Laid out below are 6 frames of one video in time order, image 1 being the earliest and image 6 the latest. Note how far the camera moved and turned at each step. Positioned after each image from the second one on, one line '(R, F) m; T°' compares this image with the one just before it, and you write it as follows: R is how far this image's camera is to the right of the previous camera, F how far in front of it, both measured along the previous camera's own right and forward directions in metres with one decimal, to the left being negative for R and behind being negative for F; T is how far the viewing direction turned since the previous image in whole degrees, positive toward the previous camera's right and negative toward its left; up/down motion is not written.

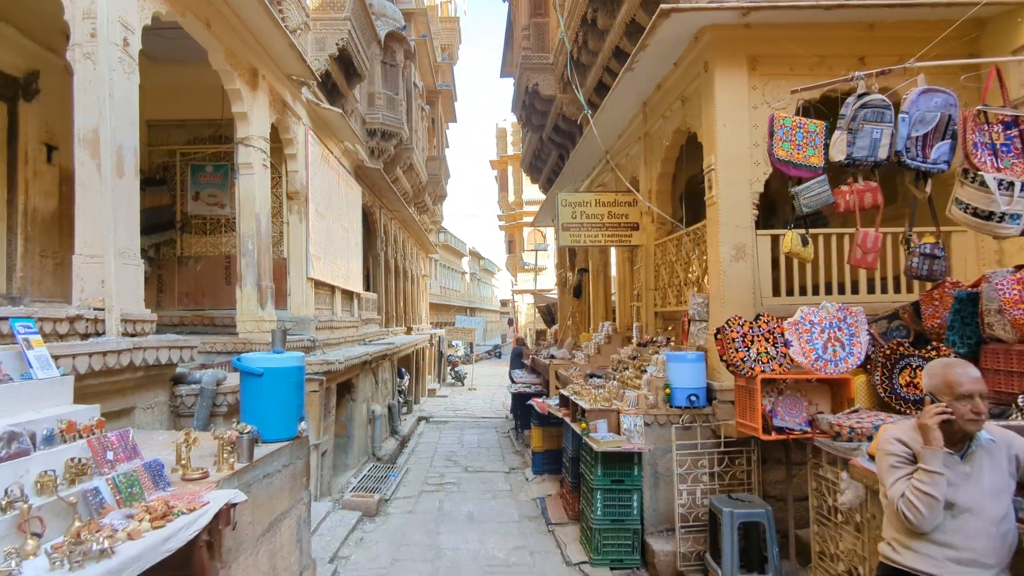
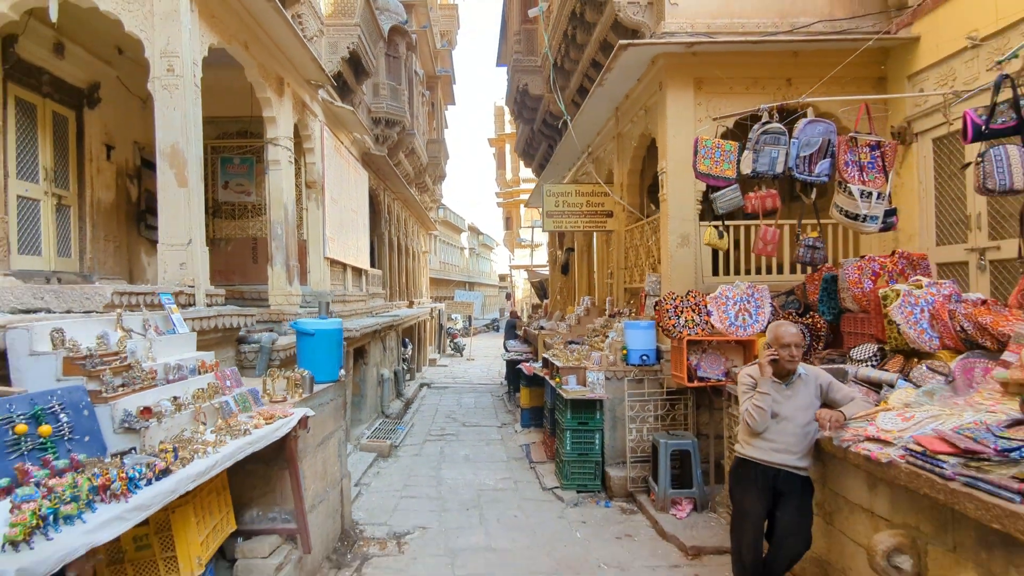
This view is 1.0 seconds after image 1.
(+0.1, -1.1) m; 0°
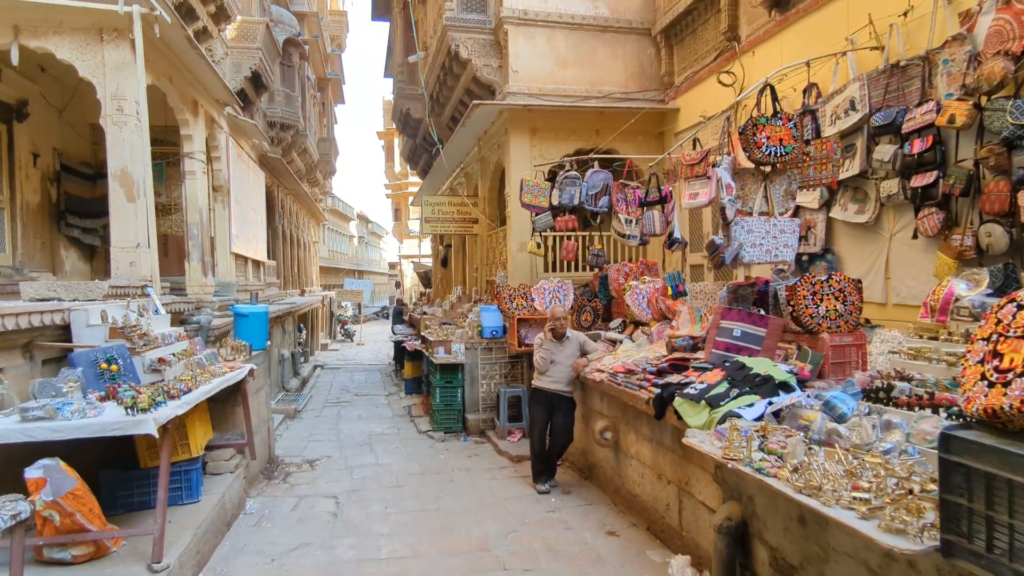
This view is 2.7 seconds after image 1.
(+0.1, -1.9) m; +10°
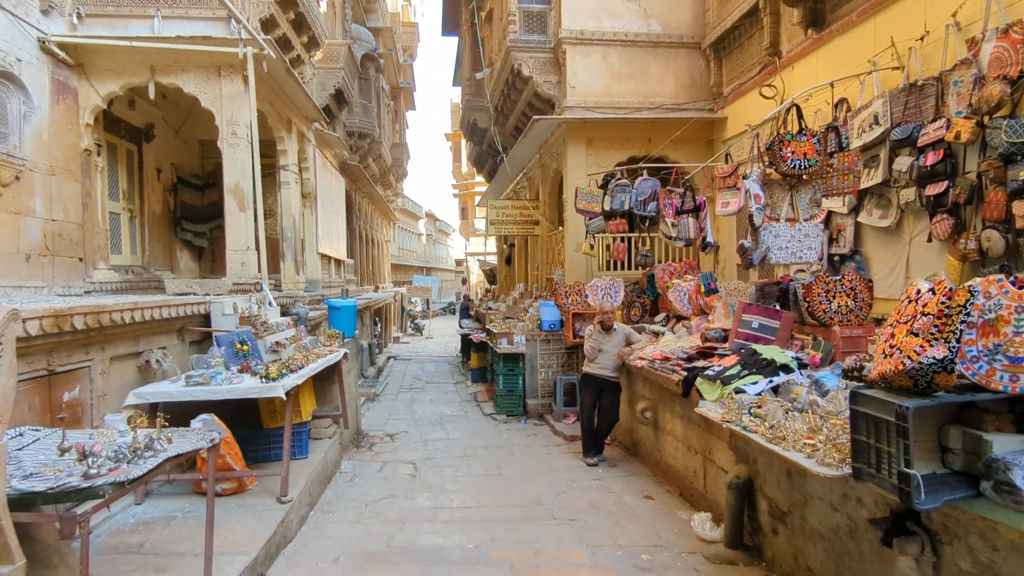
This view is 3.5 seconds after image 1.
(+0.1, -0.7) m; -6°
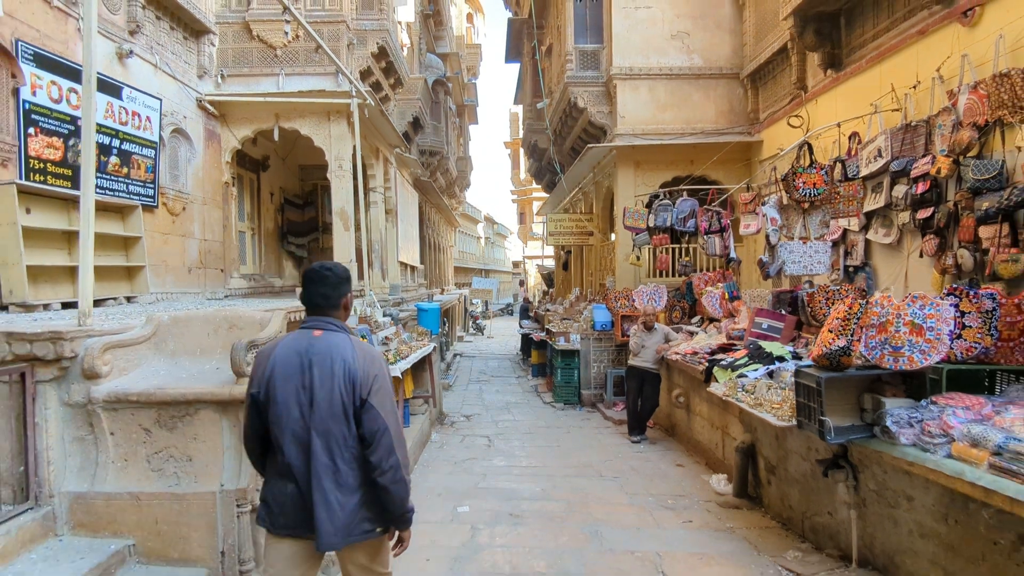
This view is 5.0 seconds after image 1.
(0.0, -1.2) m; -5°
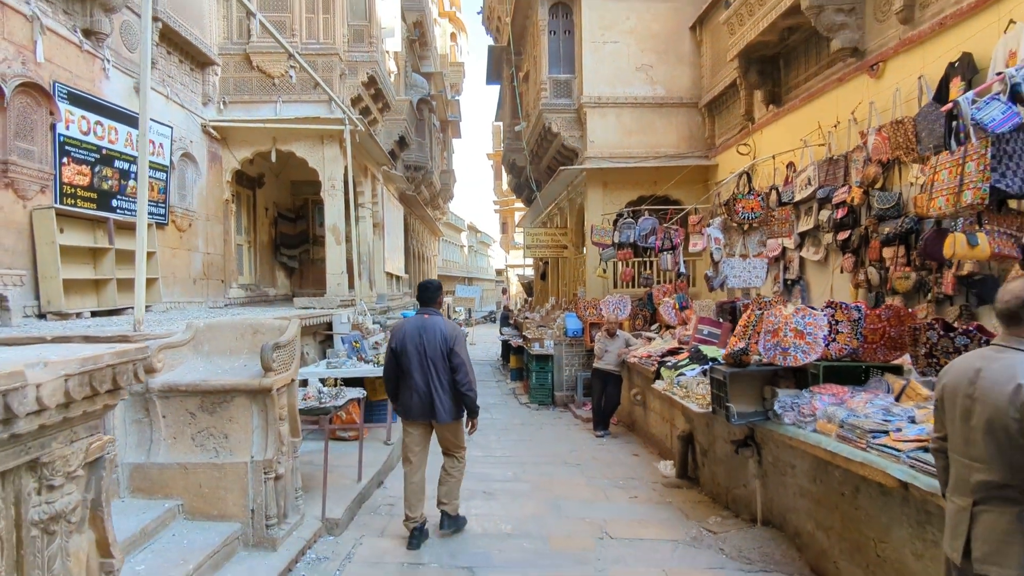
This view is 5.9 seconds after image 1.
(+0.1, -0.8) m; +2°
